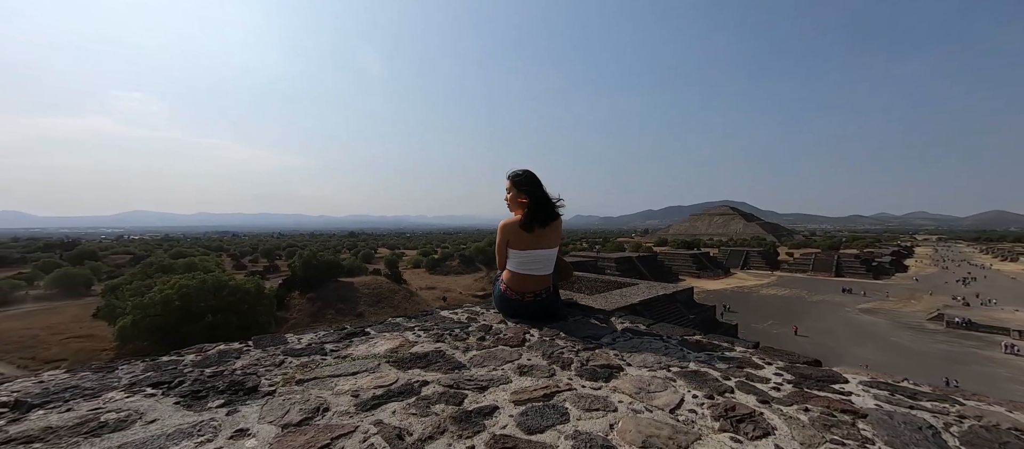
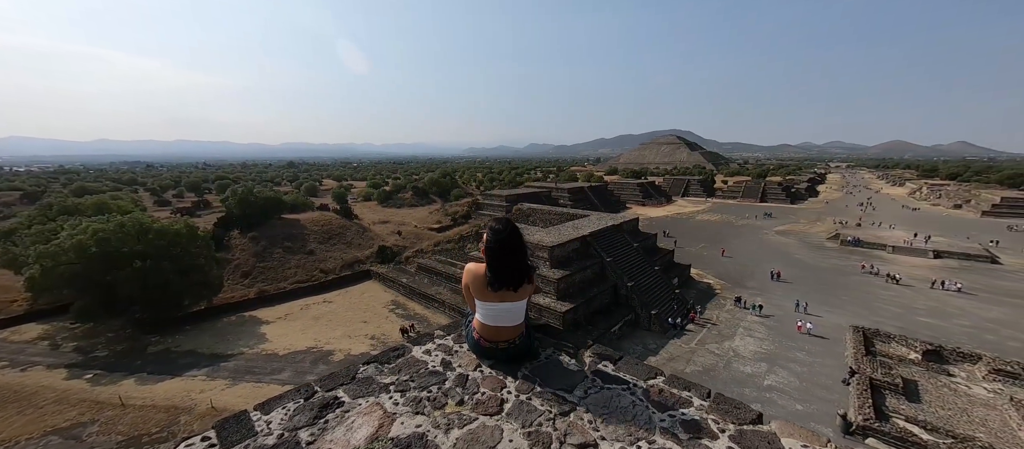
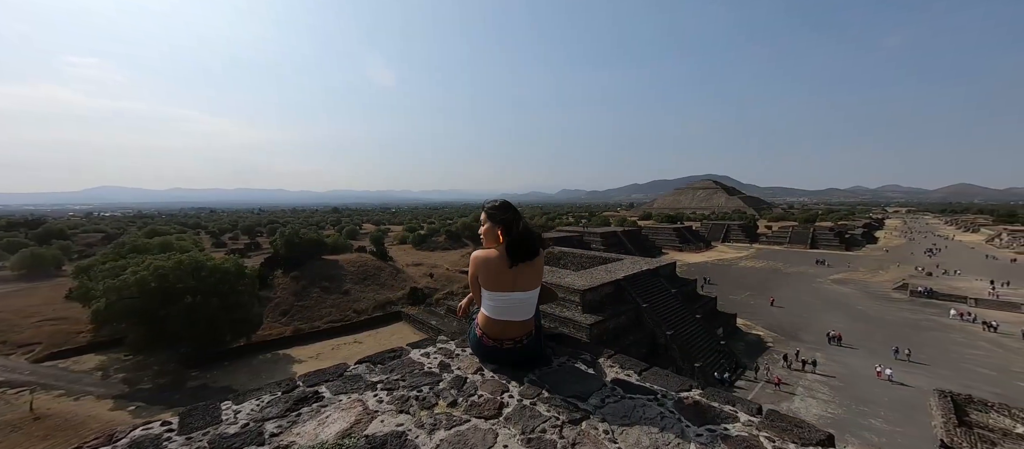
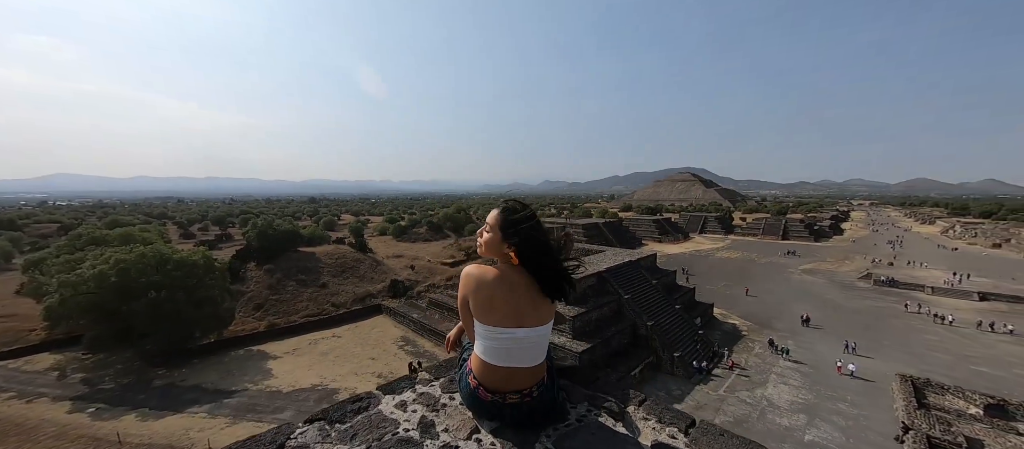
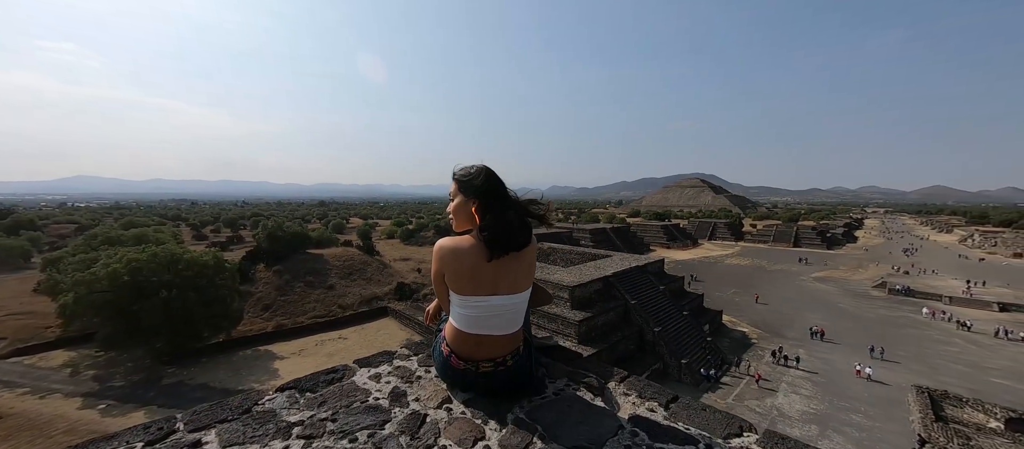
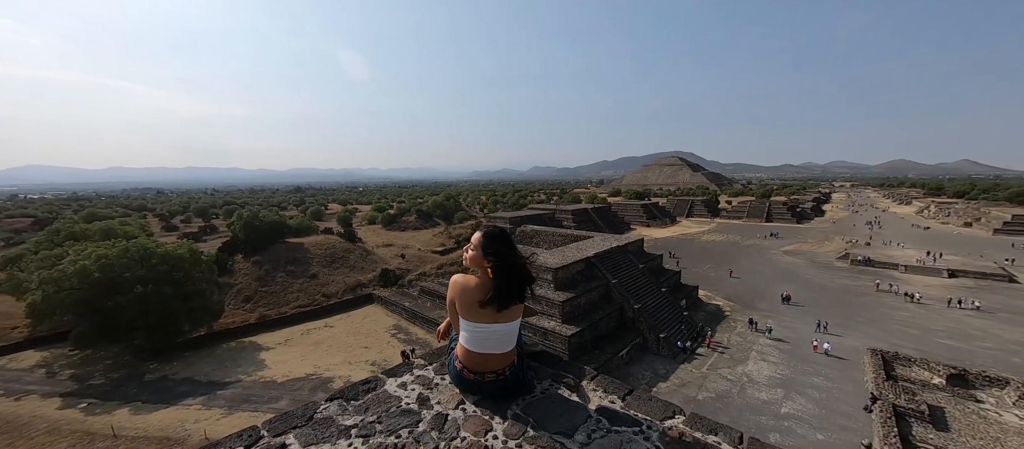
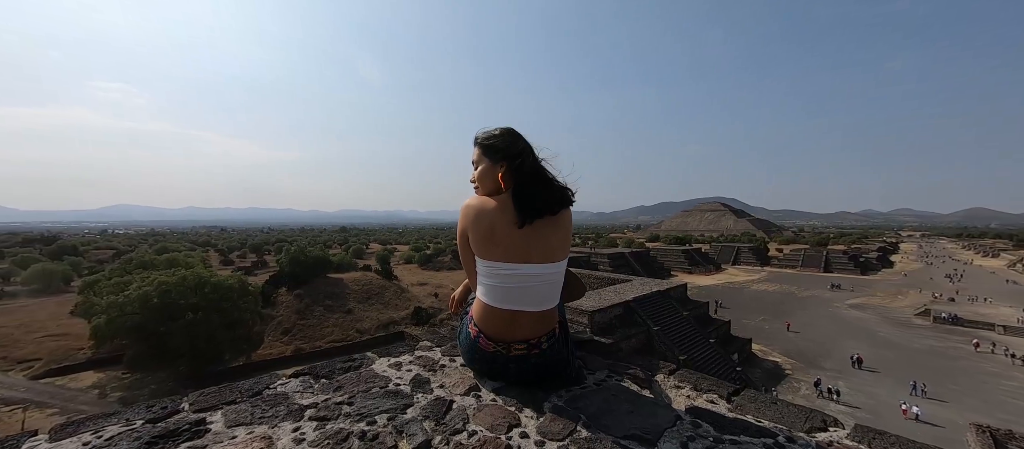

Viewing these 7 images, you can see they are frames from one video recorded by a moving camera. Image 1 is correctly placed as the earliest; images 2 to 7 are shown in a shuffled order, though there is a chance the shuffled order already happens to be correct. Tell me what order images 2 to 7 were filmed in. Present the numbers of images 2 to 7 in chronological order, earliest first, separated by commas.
3, 5, 7, 4, 6, 2
